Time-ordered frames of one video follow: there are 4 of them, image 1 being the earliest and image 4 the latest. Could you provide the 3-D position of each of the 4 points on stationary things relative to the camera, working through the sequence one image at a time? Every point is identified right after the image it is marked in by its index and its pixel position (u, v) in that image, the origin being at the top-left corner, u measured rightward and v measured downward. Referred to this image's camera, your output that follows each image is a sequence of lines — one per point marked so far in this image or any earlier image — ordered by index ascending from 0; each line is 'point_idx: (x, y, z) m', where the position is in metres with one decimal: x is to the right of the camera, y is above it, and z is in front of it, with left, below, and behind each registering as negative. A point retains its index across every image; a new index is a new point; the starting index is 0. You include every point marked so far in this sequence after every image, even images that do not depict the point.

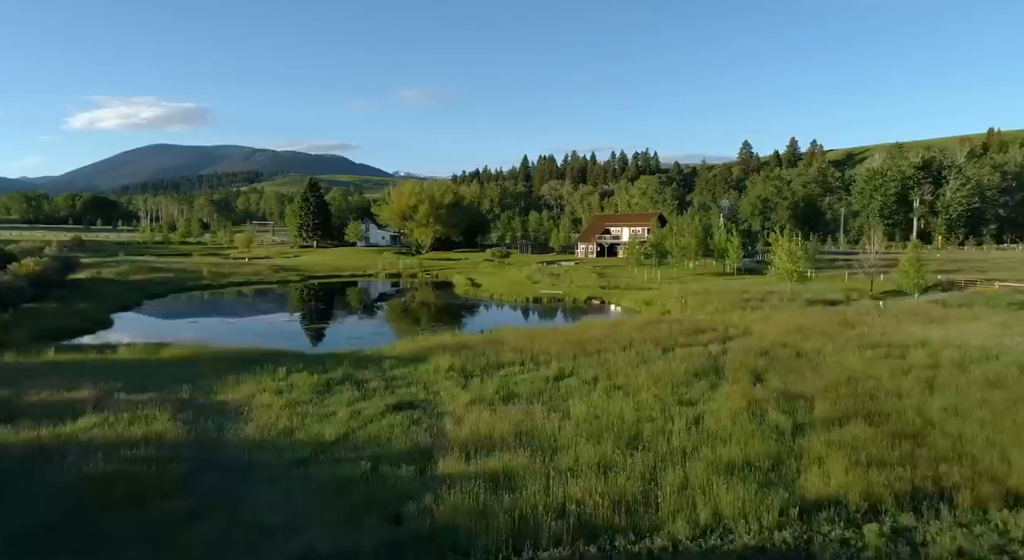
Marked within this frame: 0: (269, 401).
0: (-5.4, -2.7, +14.9) m
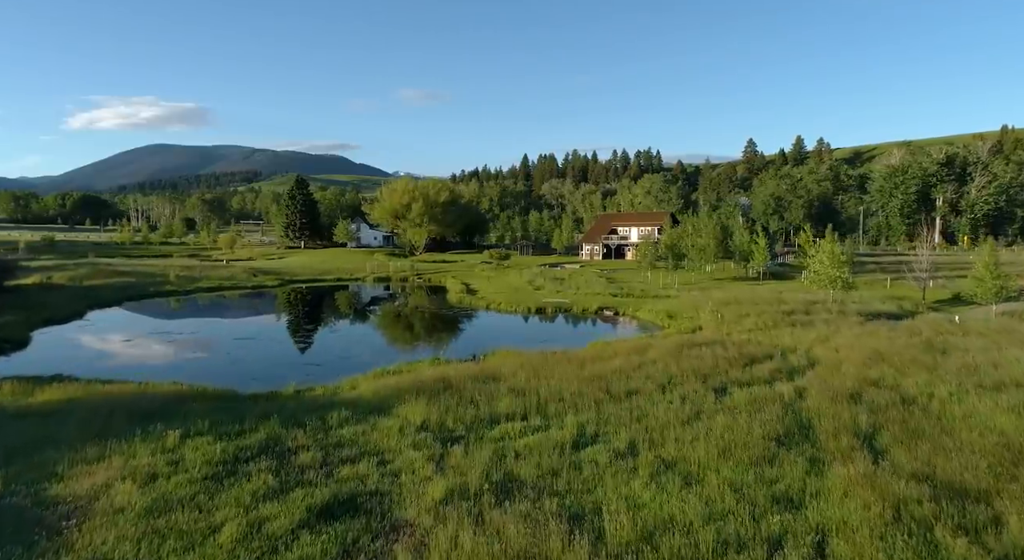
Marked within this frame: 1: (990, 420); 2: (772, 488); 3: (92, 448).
0: (-5.5, -3.1, +9.4) m
1: (+9.3, -2.7, +12.9) m
2: (+3.8, -3.1, +9.8) m
3: (-7.1, -2.8, +11.2) m
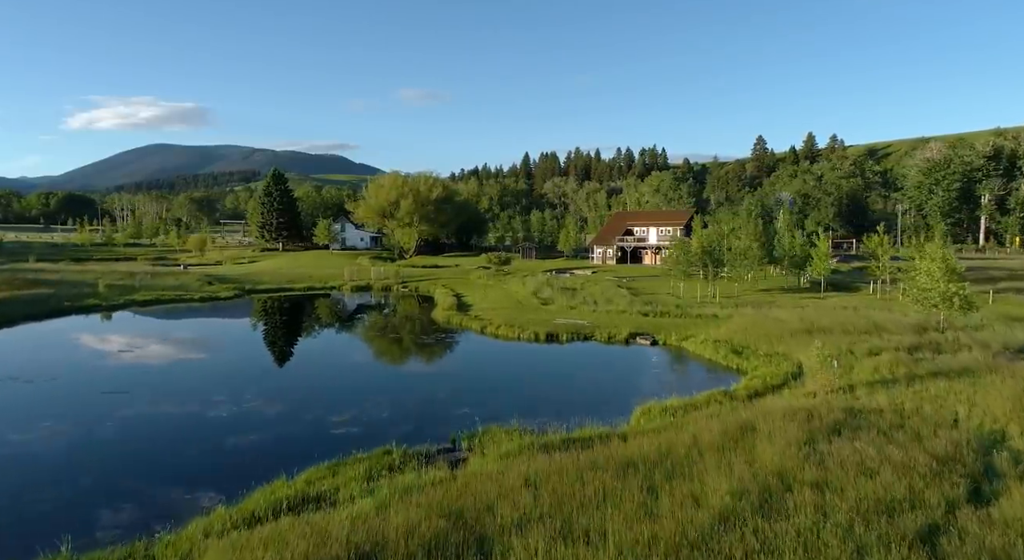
0: (-5.4, -3.8, +0.4) m
1: (+9.4, -3.4, +3.9) m
2: (+3.9, -3.8, +0.8) m
3: (-7.0, -3.5, +2.2) m
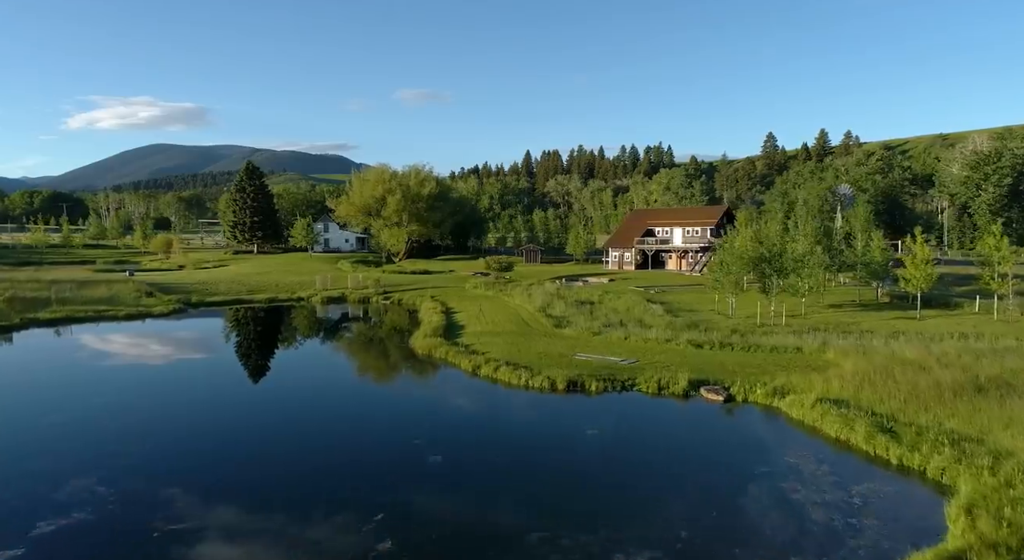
0: (-5.3, -4.4, -8.3) m
1: (+9.5, -4.0, -4.9) m
2: (+4.0, -4.4, -8.0) m
3: (-6.9, -4.2, -6.6) m
